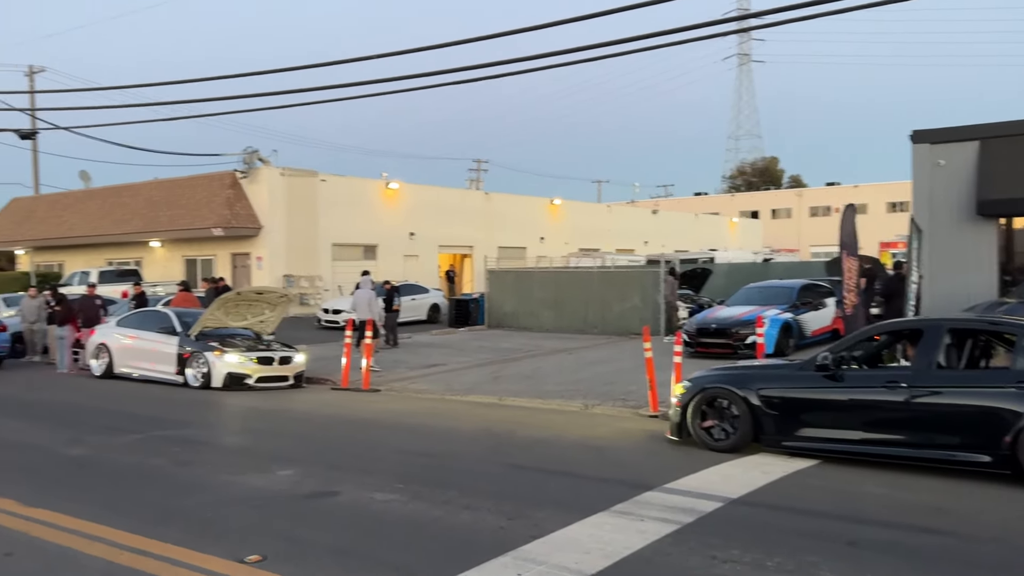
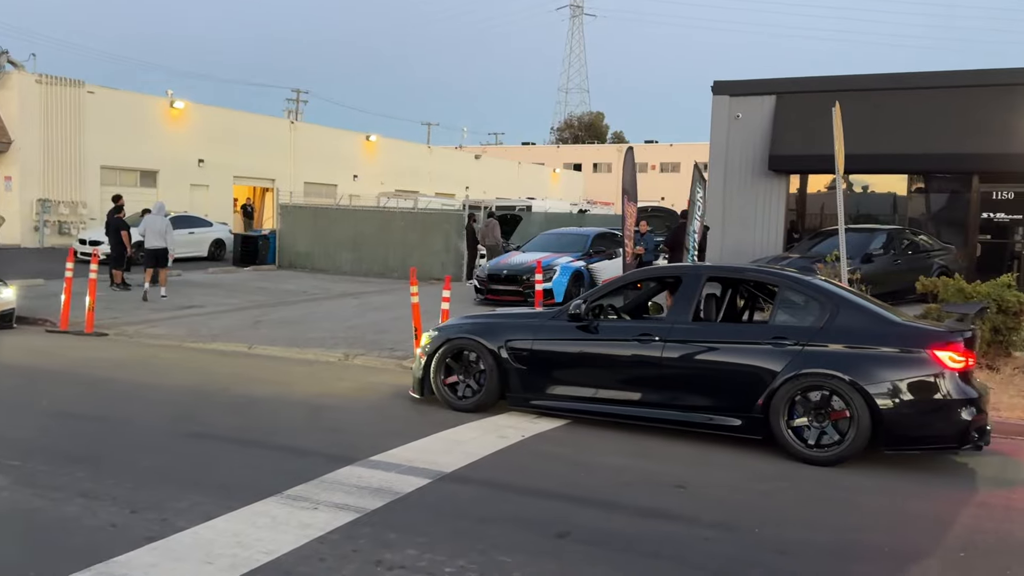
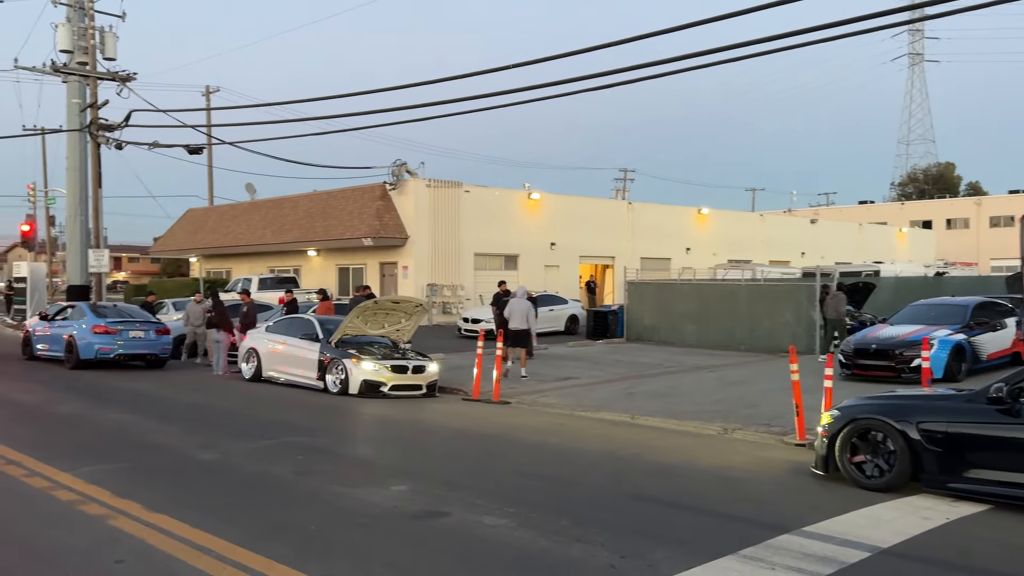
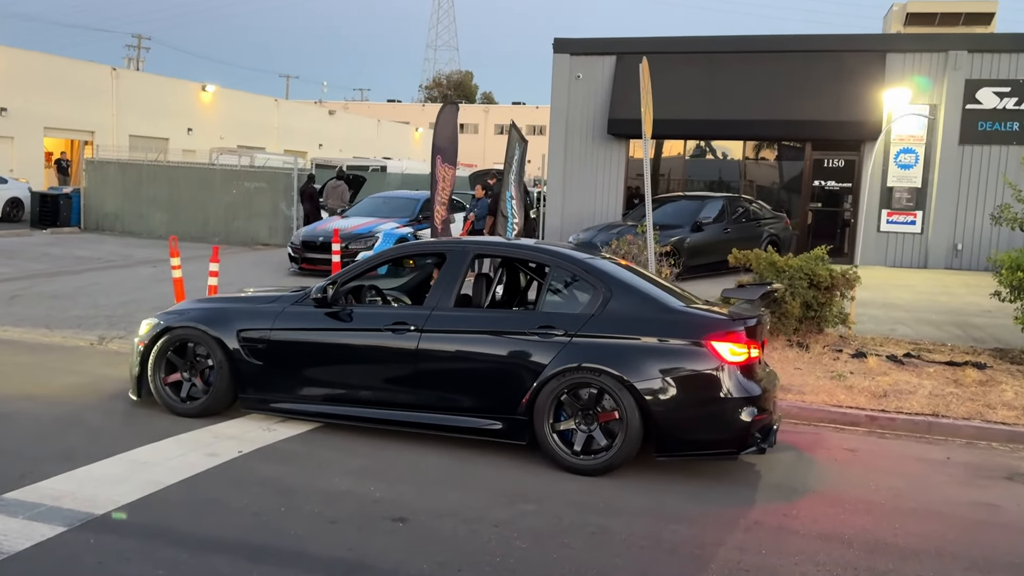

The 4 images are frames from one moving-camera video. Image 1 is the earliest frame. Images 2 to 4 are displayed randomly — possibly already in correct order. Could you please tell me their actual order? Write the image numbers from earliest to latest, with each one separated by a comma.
3, 2, 4
